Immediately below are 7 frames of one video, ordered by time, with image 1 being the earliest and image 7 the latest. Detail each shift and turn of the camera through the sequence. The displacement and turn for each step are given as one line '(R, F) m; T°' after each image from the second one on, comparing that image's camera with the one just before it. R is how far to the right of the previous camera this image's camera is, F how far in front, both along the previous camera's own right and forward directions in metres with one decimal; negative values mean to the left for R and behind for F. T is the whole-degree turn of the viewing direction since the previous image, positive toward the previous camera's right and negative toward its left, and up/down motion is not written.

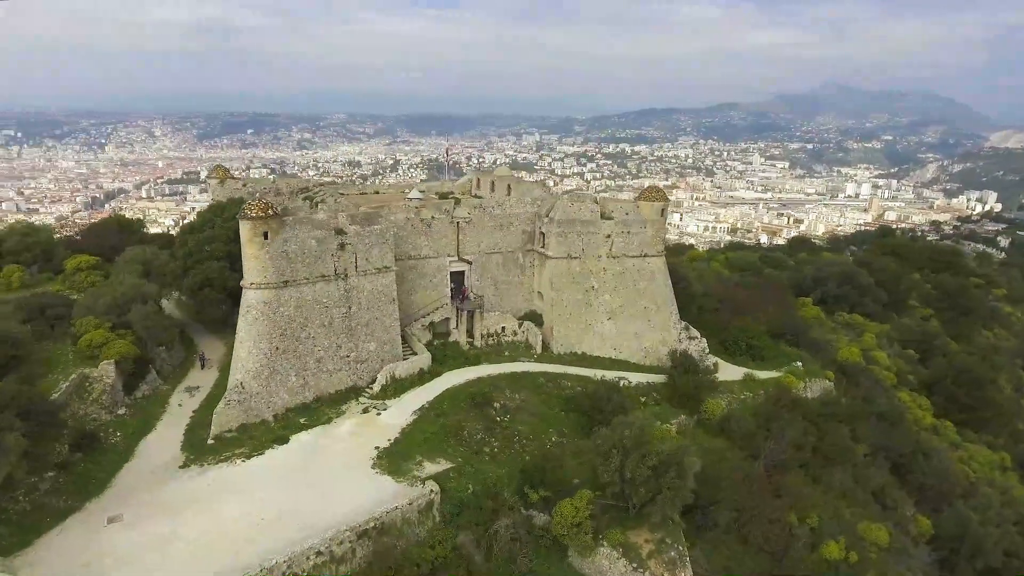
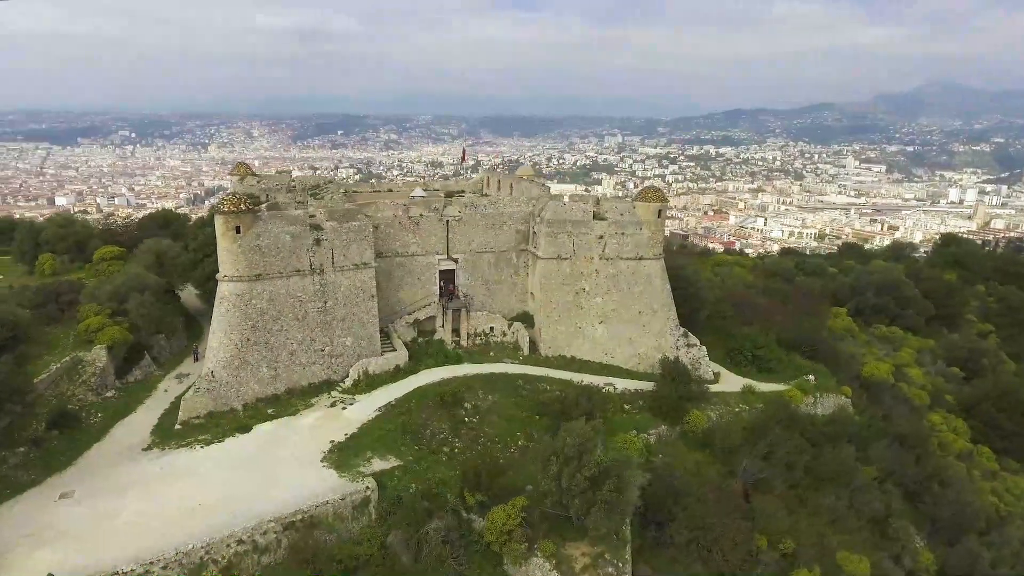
(+2.7, +0.4) m; -7°
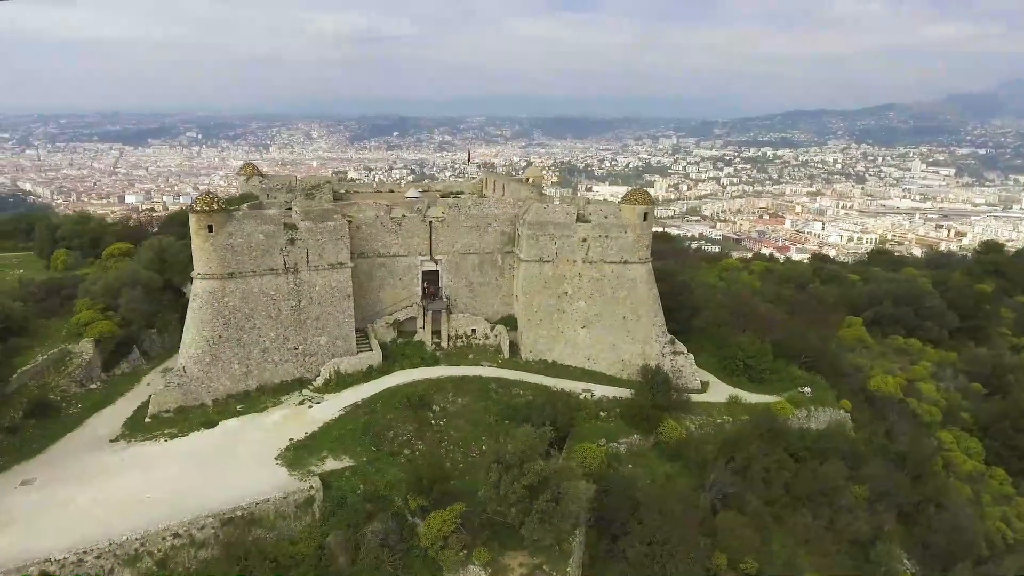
(+2.1, +0.3) m; -5°
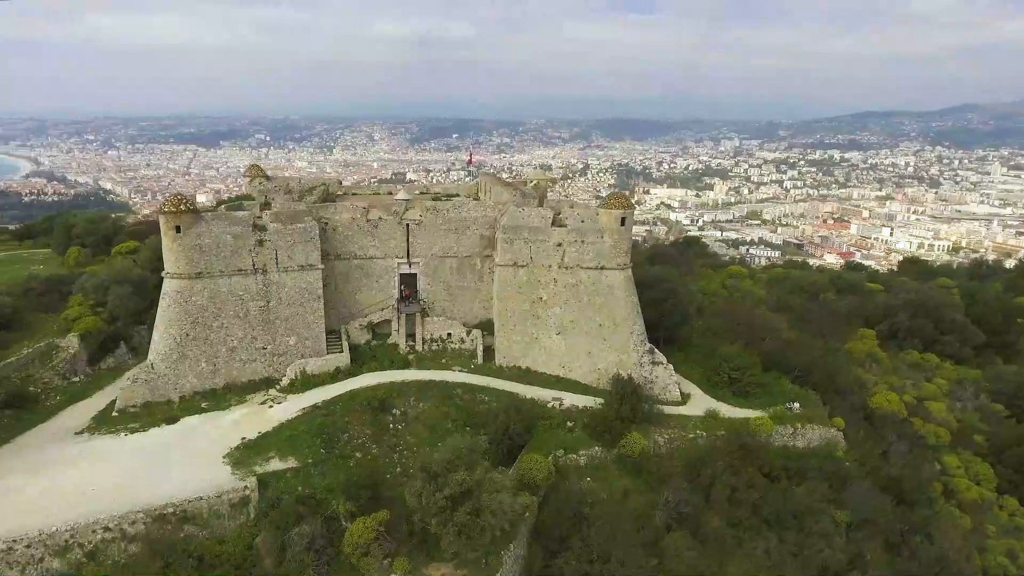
(+2.4, +0.4) m; -5°
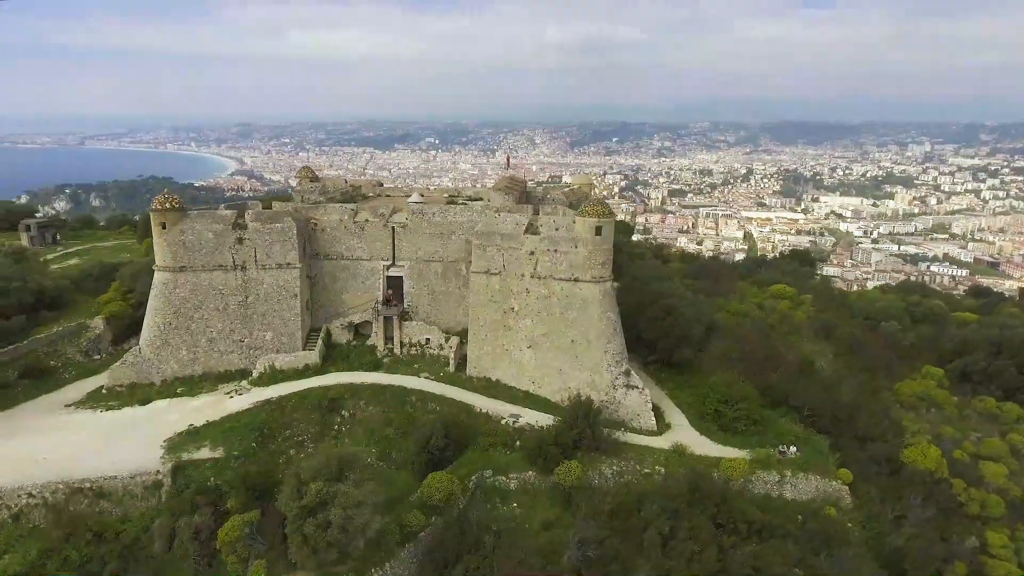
(+4.9, +1.4) m; -13°
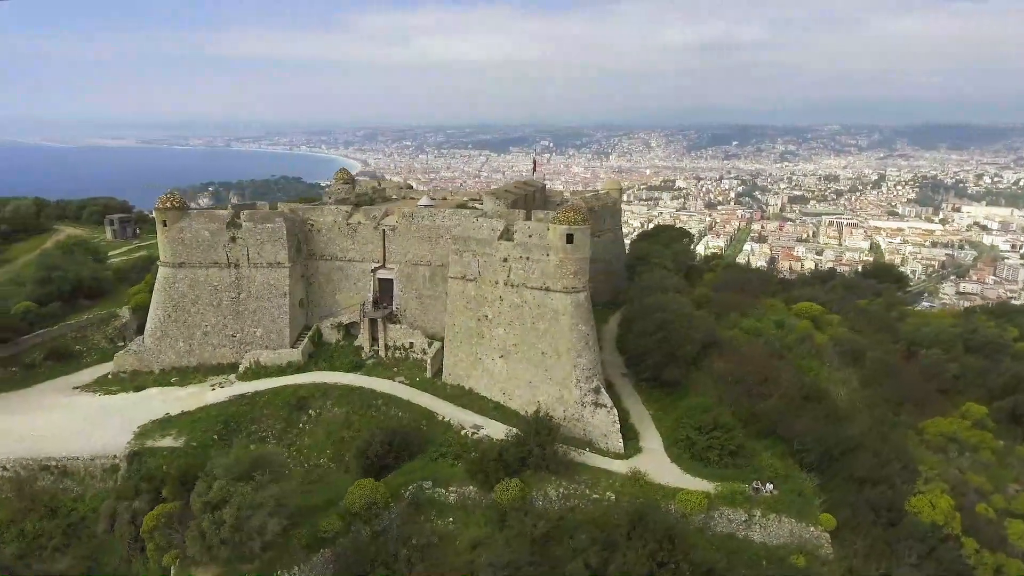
(+3.5, +0.8) m; -10°
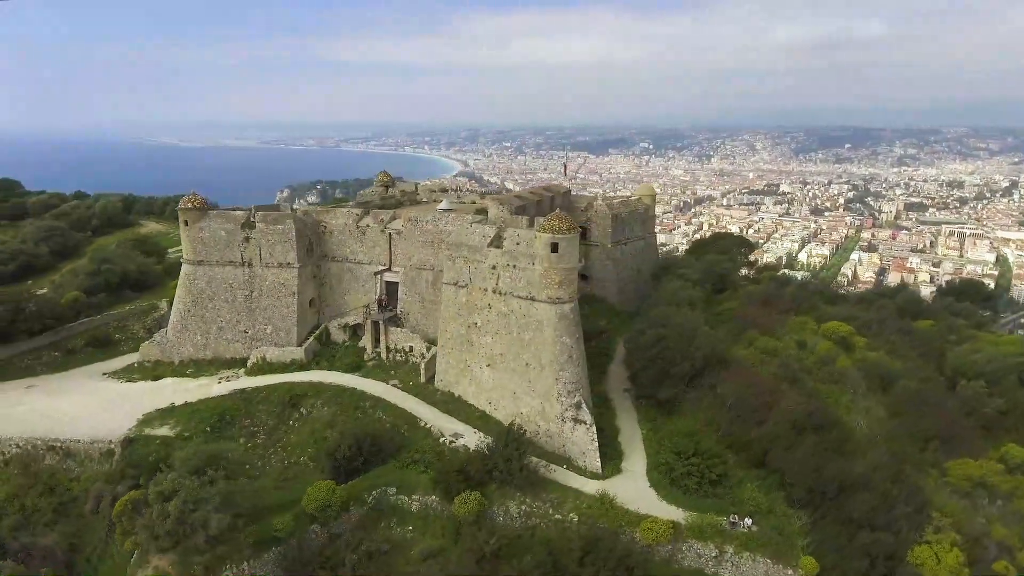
(+2.7, +0.5) m; -8°
